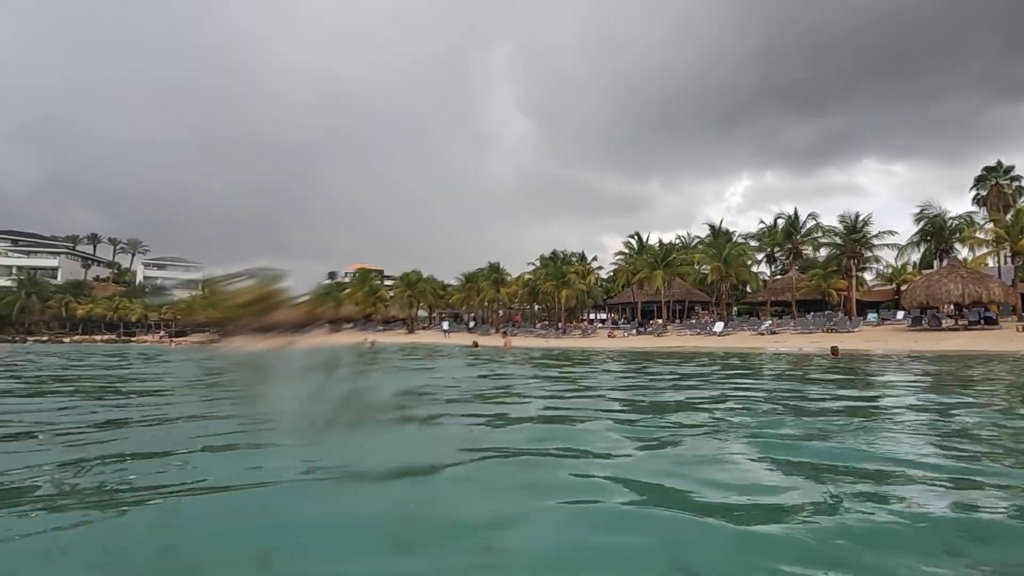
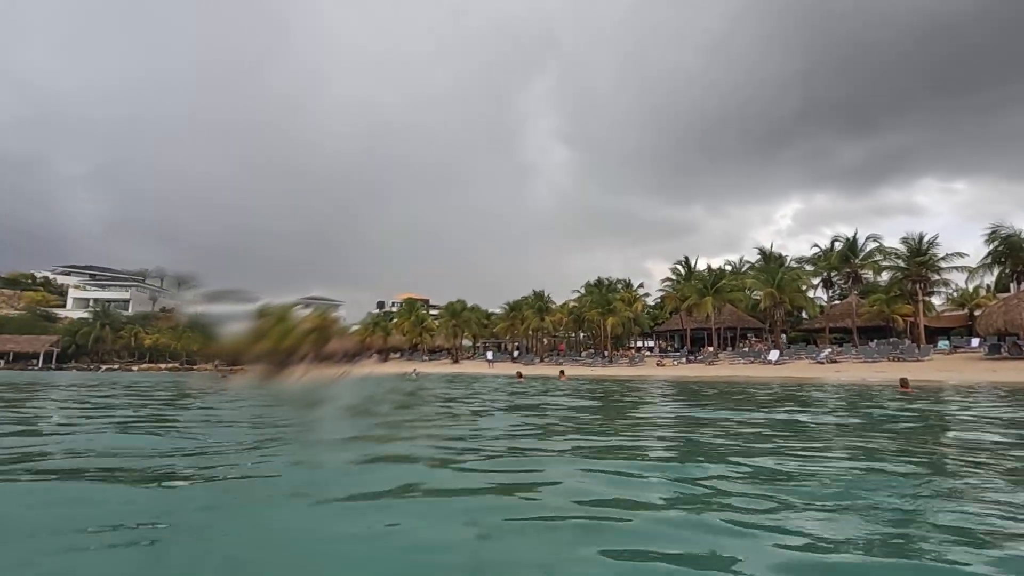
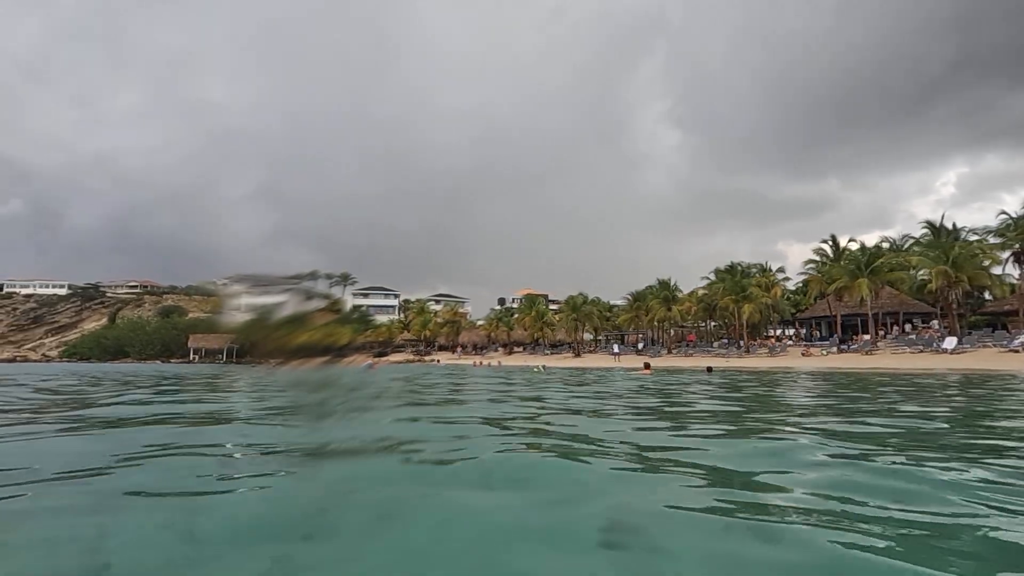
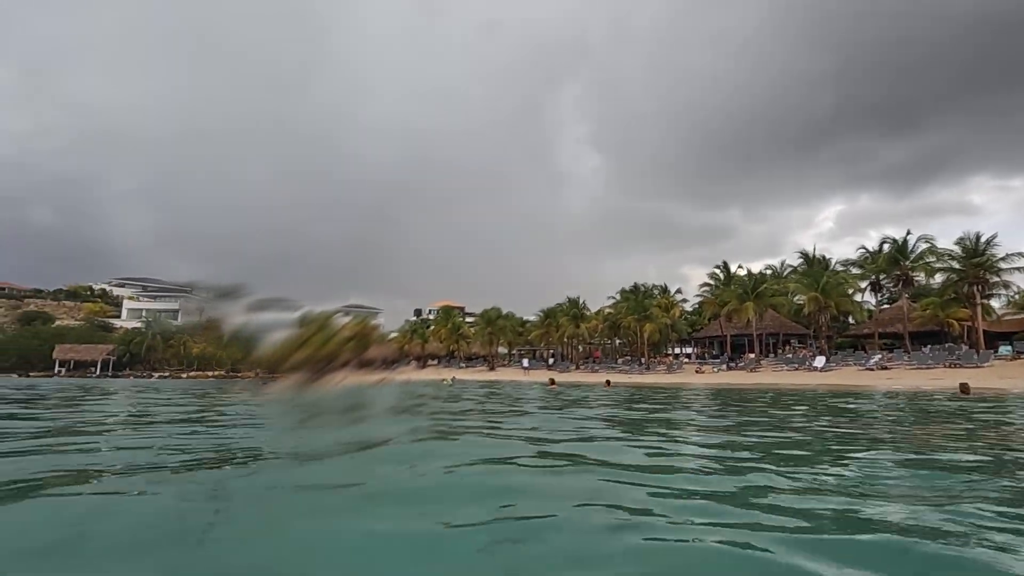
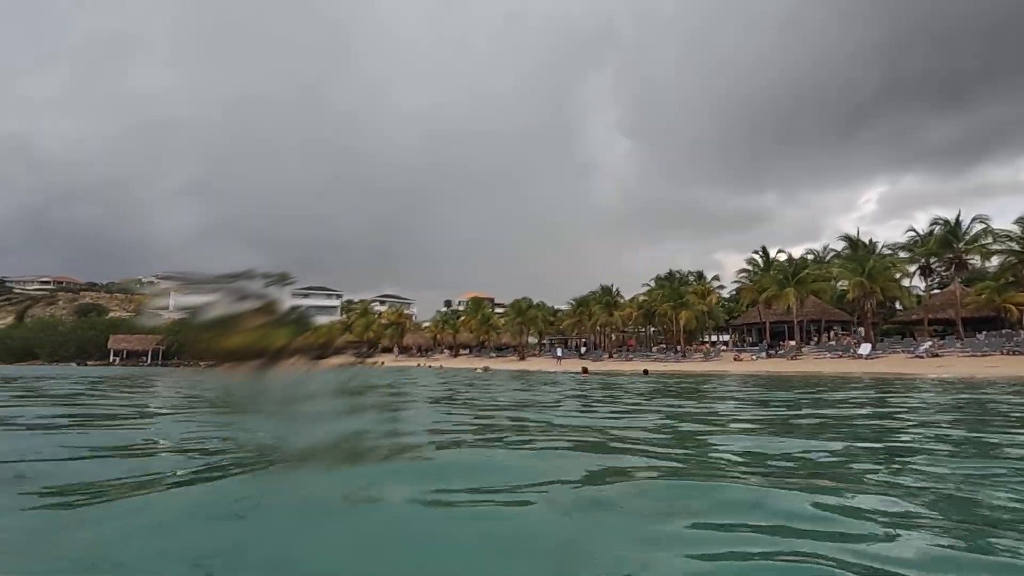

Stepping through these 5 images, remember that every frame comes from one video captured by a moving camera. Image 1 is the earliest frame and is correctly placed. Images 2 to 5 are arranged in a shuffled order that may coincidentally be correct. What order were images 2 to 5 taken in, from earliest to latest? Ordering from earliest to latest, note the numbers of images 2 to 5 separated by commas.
2, 4, 5, 3
